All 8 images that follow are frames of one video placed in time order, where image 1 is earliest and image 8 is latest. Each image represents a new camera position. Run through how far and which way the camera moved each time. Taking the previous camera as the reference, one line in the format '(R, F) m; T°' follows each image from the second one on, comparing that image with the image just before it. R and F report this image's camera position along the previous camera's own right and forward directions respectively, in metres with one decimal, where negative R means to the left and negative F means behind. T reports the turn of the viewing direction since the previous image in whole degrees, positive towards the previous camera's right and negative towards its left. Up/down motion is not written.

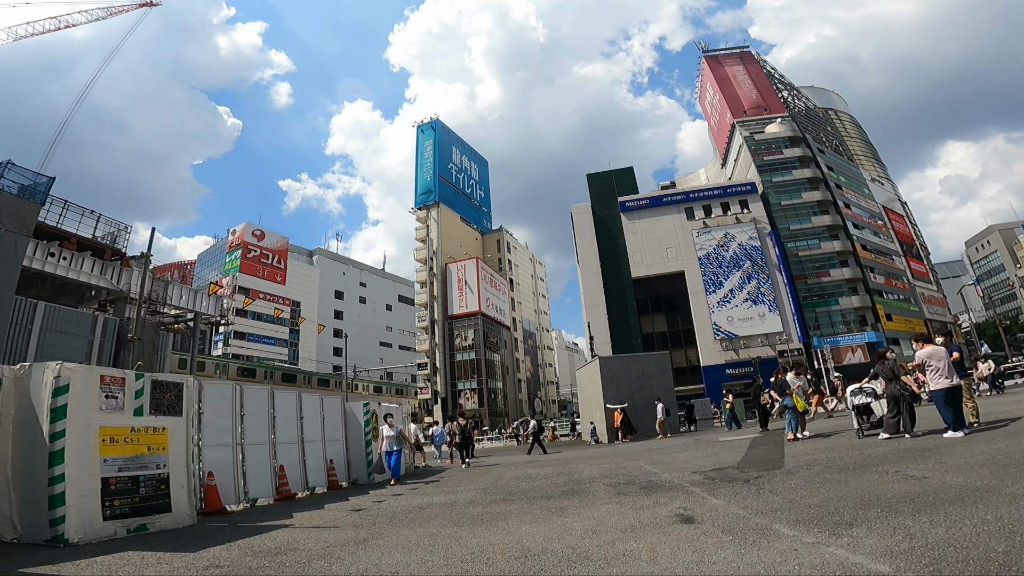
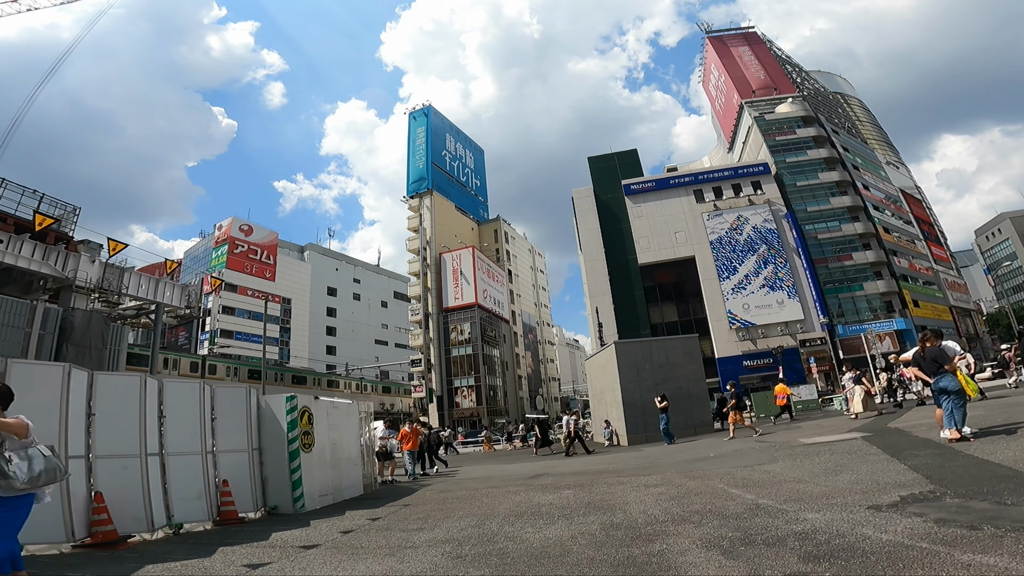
(0.0, +3.1) m; 0°
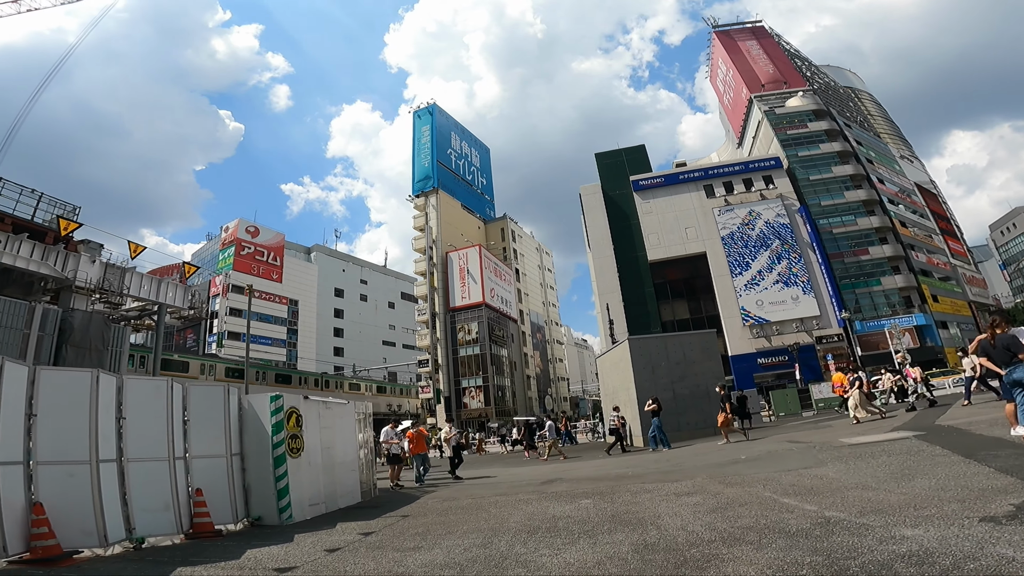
(0.0, +0.7) m; -1°
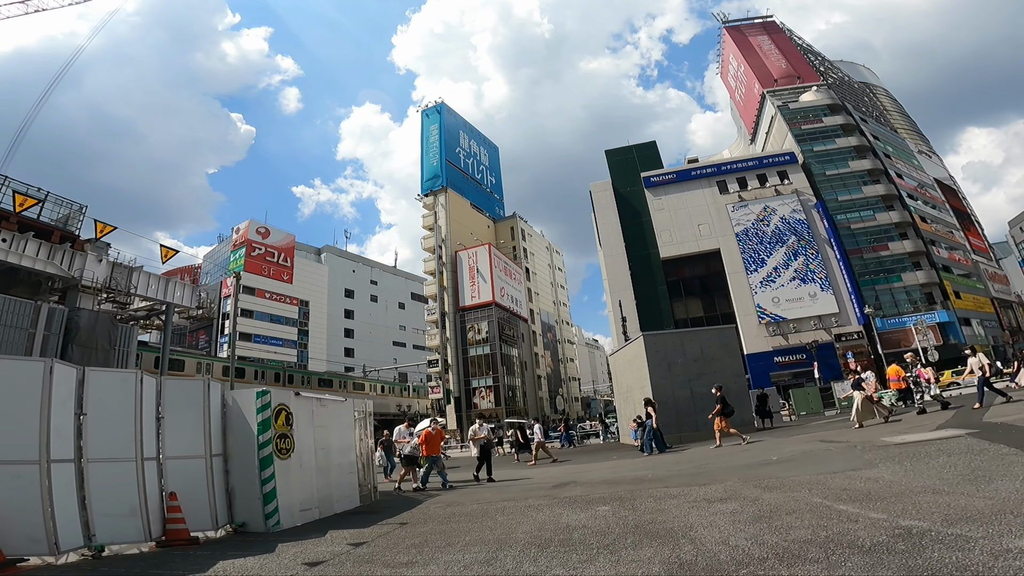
(0.0, +0.5) m; -1°
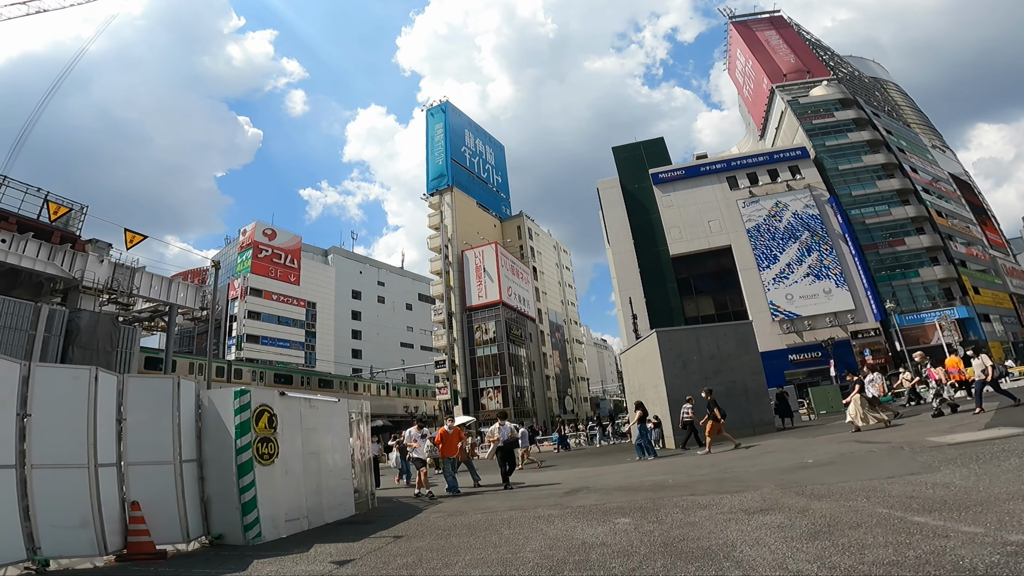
(0.0, +0.5) m; -1°
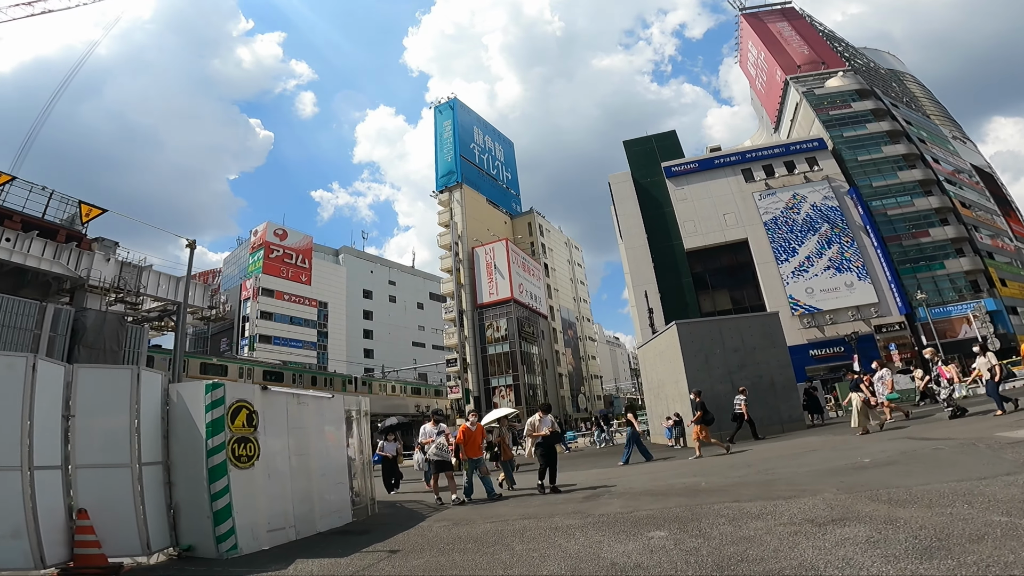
(0.0, +0.6) m; -1°
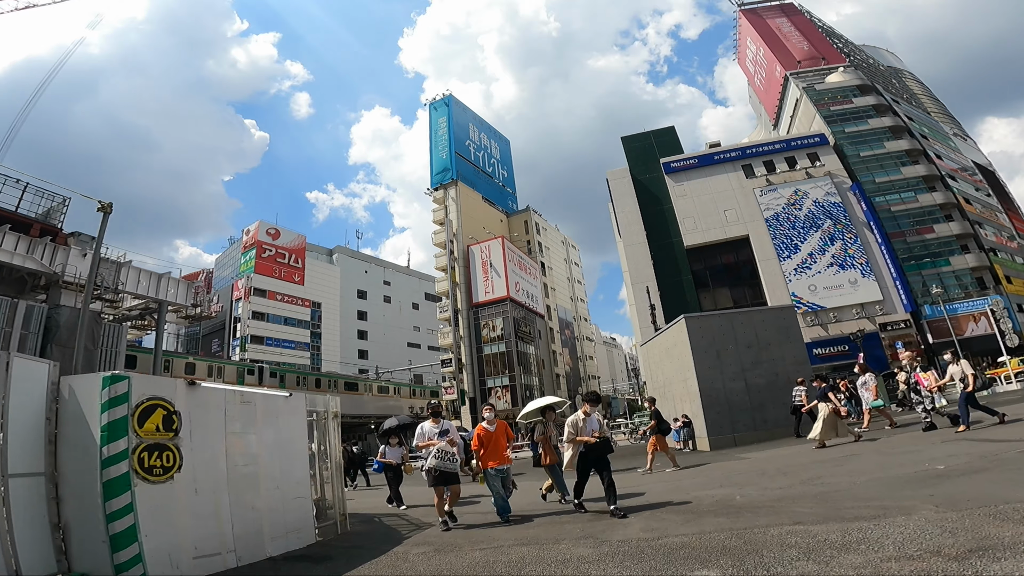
(0.0, +0.9) m; 0°
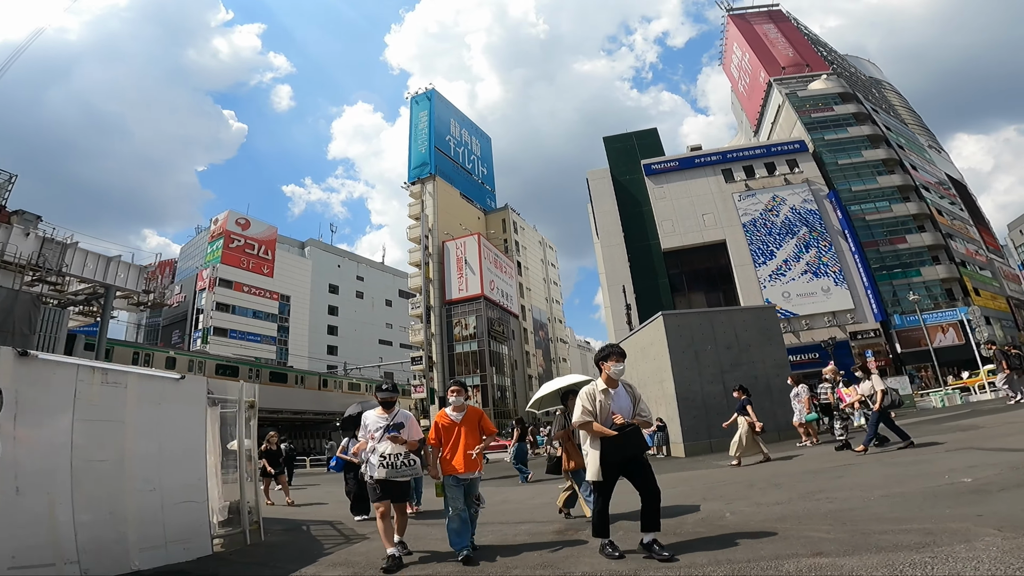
(+0.2, +0.8) m; +3°
